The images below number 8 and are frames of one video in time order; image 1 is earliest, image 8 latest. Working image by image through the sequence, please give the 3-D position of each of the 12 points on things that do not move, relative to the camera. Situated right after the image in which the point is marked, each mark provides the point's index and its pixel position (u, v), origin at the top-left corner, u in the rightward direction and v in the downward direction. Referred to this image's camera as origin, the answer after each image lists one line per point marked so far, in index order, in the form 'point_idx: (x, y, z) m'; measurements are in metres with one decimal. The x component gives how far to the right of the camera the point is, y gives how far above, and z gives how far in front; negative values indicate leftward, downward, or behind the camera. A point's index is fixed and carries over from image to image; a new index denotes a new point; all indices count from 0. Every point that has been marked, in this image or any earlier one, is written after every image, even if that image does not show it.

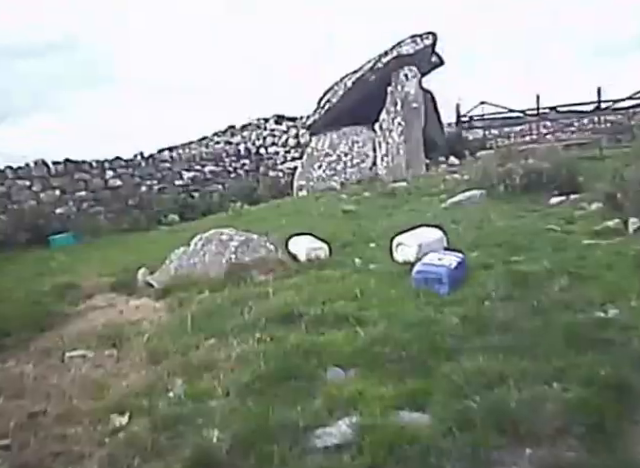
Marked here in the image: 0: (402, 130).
0: (+1.3, +1.6, +8.4) m
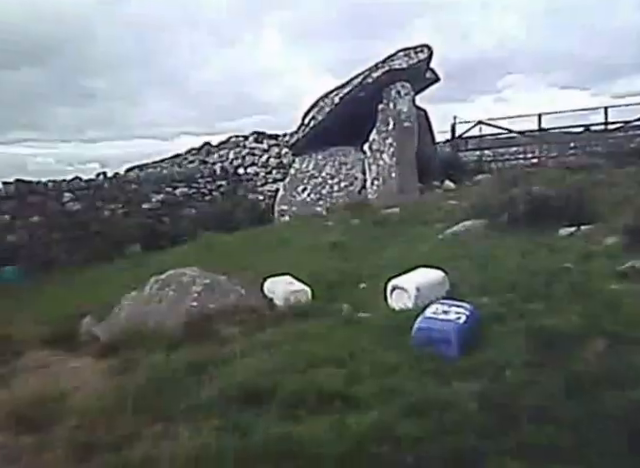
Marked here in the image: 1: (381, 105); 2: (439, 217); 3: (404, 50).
0: (+1.0, +1.1, +7.7) m
1: (+0.9, +1.9, +8.0) m
2: (+1.5, +0.2, +6.7) m
3: (+1.3, +2.8, +8.2) m
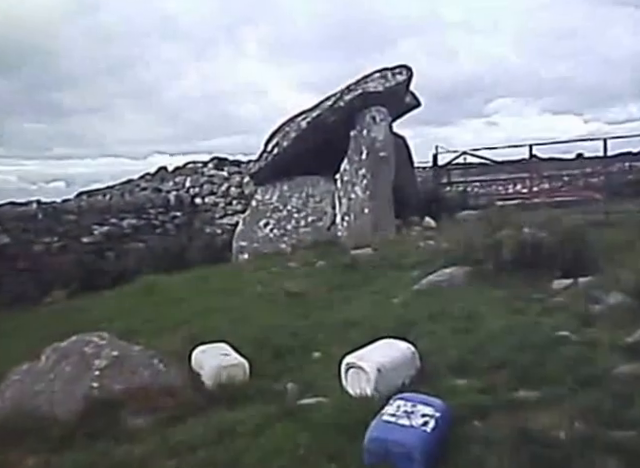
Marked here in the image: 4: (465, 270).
0: (+0.6, +0.6, +6.9) m
1: (+0.4, +1.4, +7.3) m
2: (+1.0, -0.3, +5.9) m
3: (+0.8, +2.2, +7.5) m
4: (+1.4, -0.3, +5.2) m
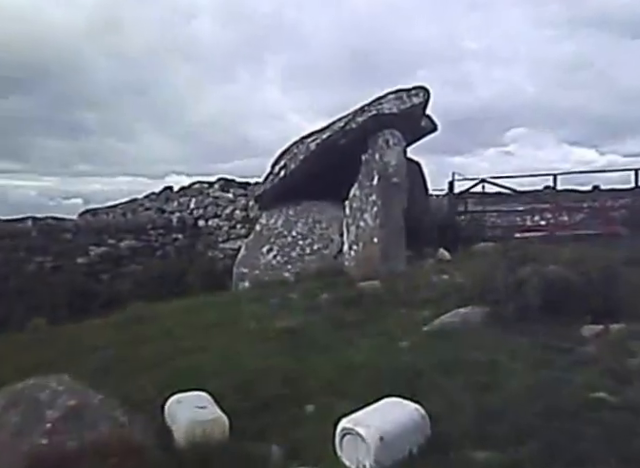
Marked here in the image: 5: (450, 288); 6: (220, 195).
0: (+0.7, +0.2, +6.5) m
1: (+0.5, +1.0, +6.8) m
2: (+1.1, -0.6, +5.4) m
3: (+1.0, +1.8, +7.1) m
4: (+1.4, -0.7, +4.7) m
5: (+1.3, -0.6, +5.7) m
6: (-1.8, +0.7, +9.5) m
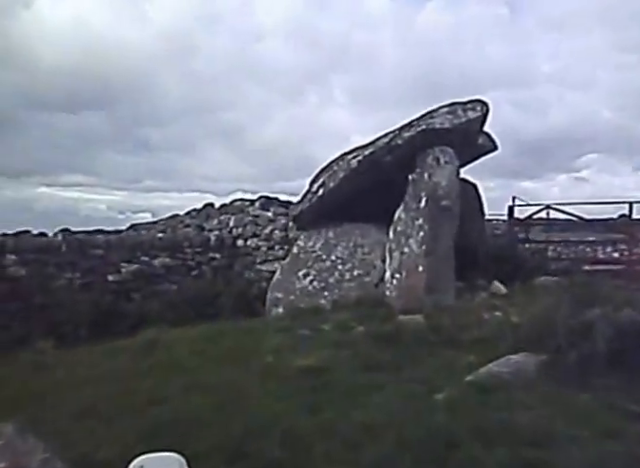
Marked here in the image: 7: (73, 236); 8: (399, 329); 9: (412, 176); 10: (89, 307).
0: (+1.1, -0.1, +5.8) m
1: (+1.0, +0.7, +6.2) m
2: (+1.3, -0.9, +4.7) m
3: (+1.5, +1.5, +6.5) m
4: (+1.6, -0.9, +3.9) m
5: (+1.6, -0.8, +4.9) m
6: (-1.0, +0.3, +9.1) m
7: (-3.1, 0.0, +6.8) m
8: (+0.7, -0.9, +5.0) m
9: (+1.0, +0.7, +6.2) m
10: (-2.7, -0.9, +6.4) m
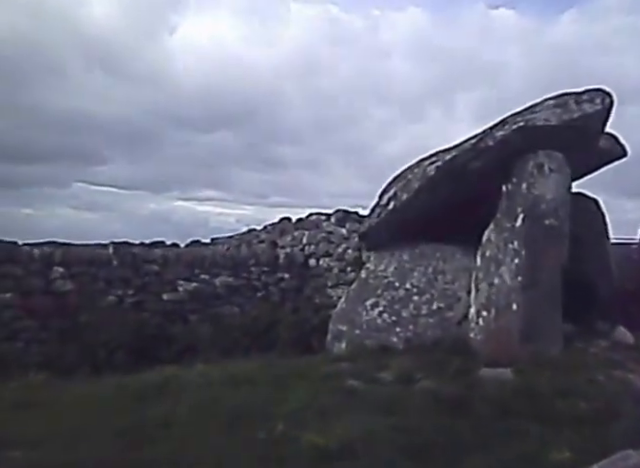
0: (+1.6, -0.3, +4.5) m
1: (+1.7, +0.4, +4.9) m
2: (+1.6, -1.1, +3.3) m
3: (+2.3, +1.3, +5.1) m
4: (+1.7, -1.1, +2.5) m
5: (+2.0, -1.1, +3.5) m
6: (+0.2, +0.1, +8.2) m
7: (-2.2, -0.2, +6.3) m
8: (+1.1, -1.1, +3.7) m
9: (+1.7, +0.4, +4.9) m
10: (-2.0, -1.0, +5.9) m
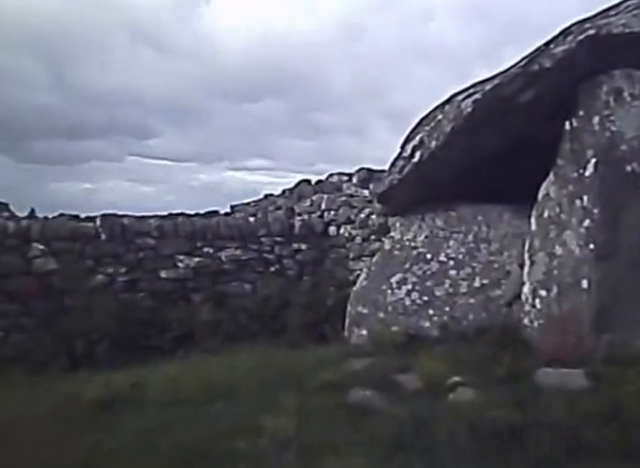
0: (+1.7, 0.0, +3.3) m
1: (+1.7, +0.8, +3.7) m
2: (+1.6, -0.9, +2.2) m
3: (+2.3, +1.6, +3.8) m
4: (+1.6, -0.9, +1.4) m
5: (+1.9, -0.8, +2.4) m
6: (+0.6, +0.6, +7.1) m
7: (-2.0, +0.1, +5.5) m
8: (+1.0, -0.8, +2.7) m
9: (+1.7, +0.7, +3.7) m
10: (-1.8, -0.7, +5.0) m
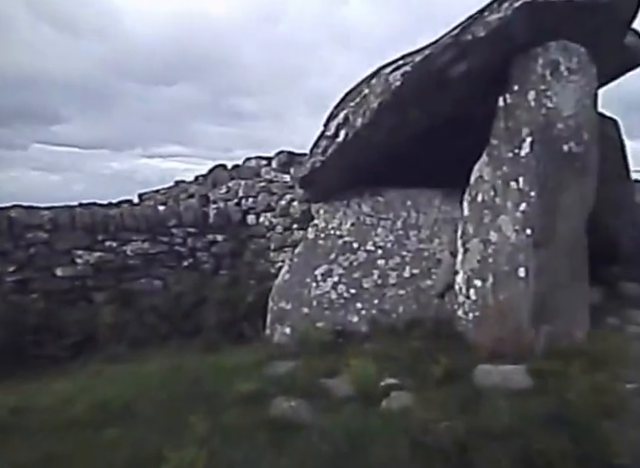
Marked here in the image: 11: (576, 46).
0: (+1.2, +0.1, +3.1) m
1: (+1.2, +0.9, +3.5) m
2: (+1.3, -0.8, +2.0) m
3: (+1.7, +1.7, +3.6) m
4: (+1.4, -0.9, +1.3) m
5: (+1.6, -0.7, +2.2) m
6: (-0.4, +0.7, +6.7) m
7: (-2.8, +0.2, +4.7) m
8: (+0.7, -0.8, +2.4) m
9: (+1.2, +0.8, +3.5) m
10: (-2.5, -0.7, +4.3) m
11: (+1.6, +1.2, +3.5) m
